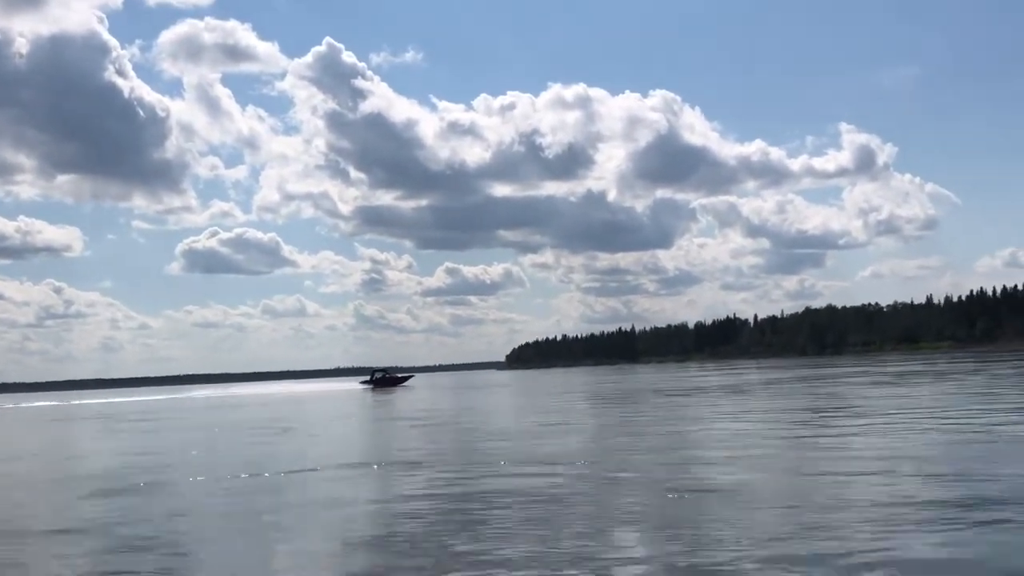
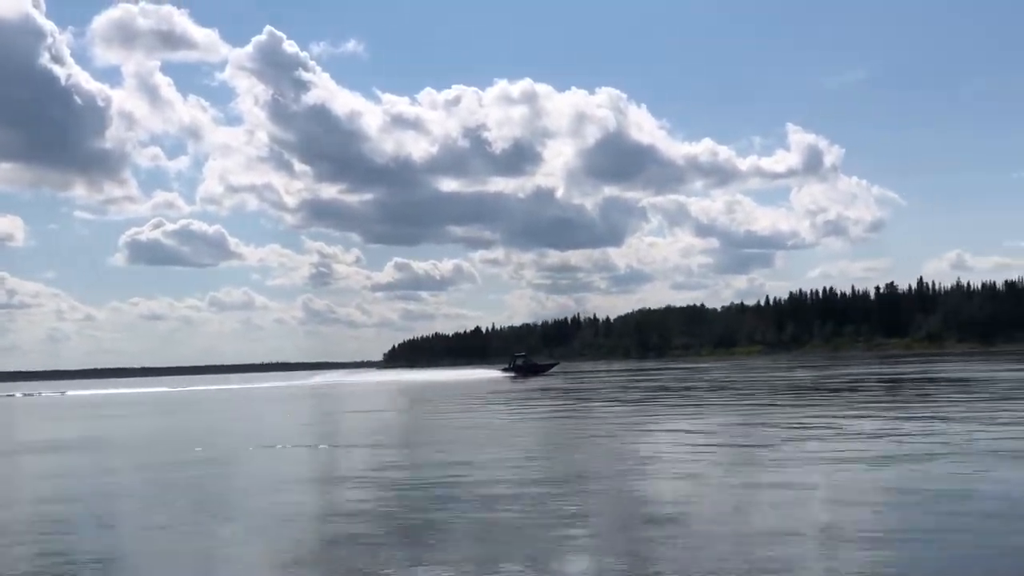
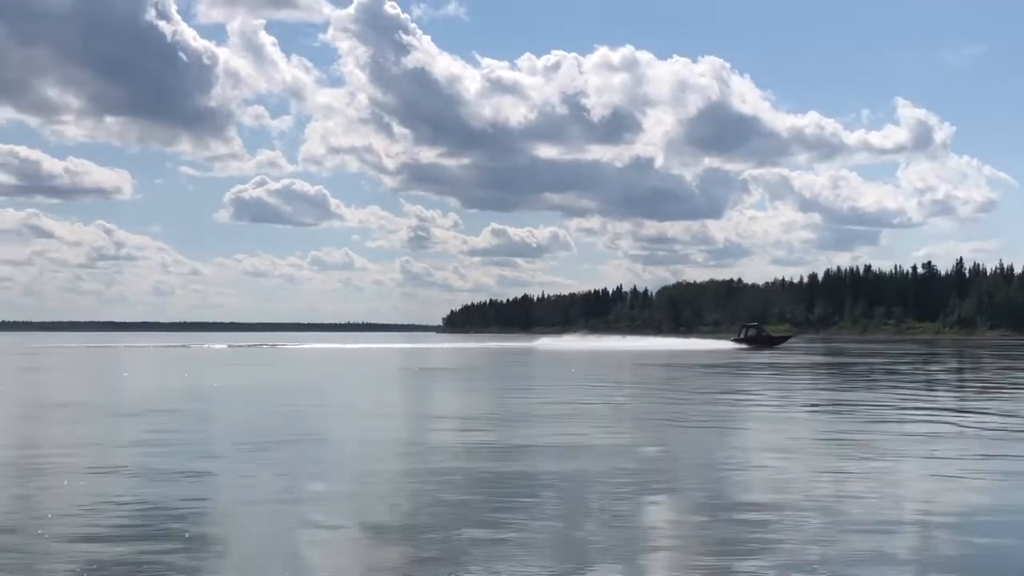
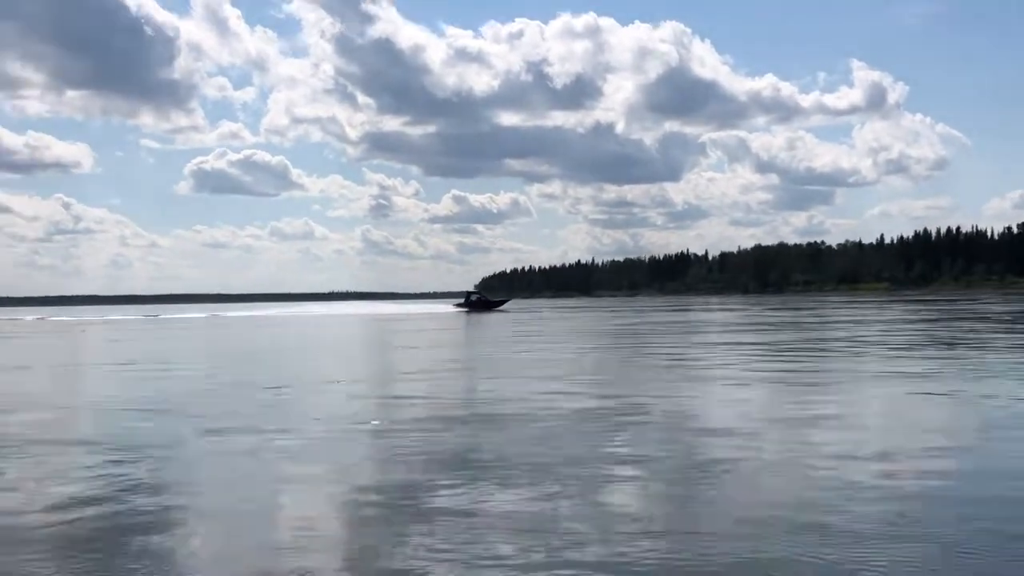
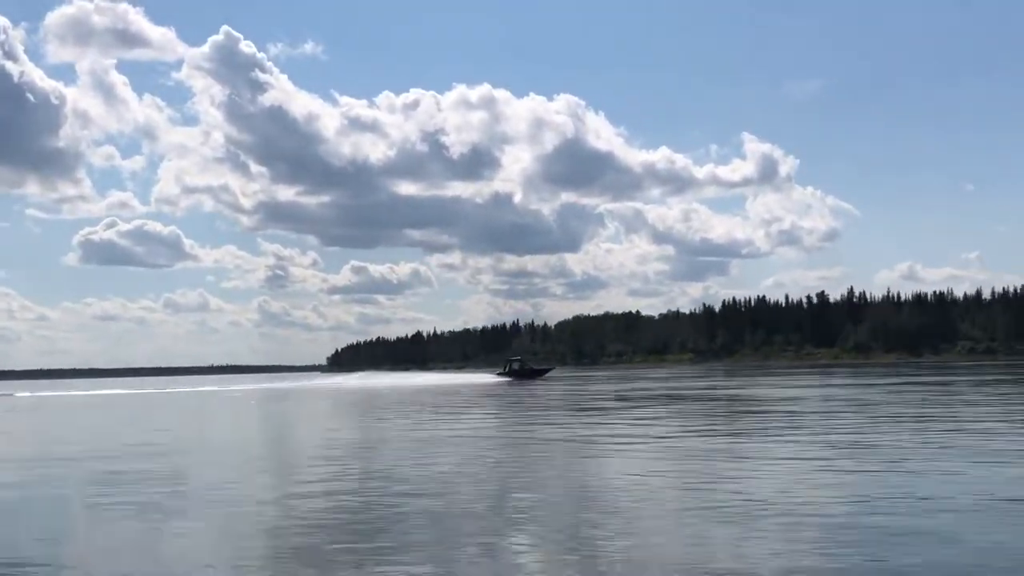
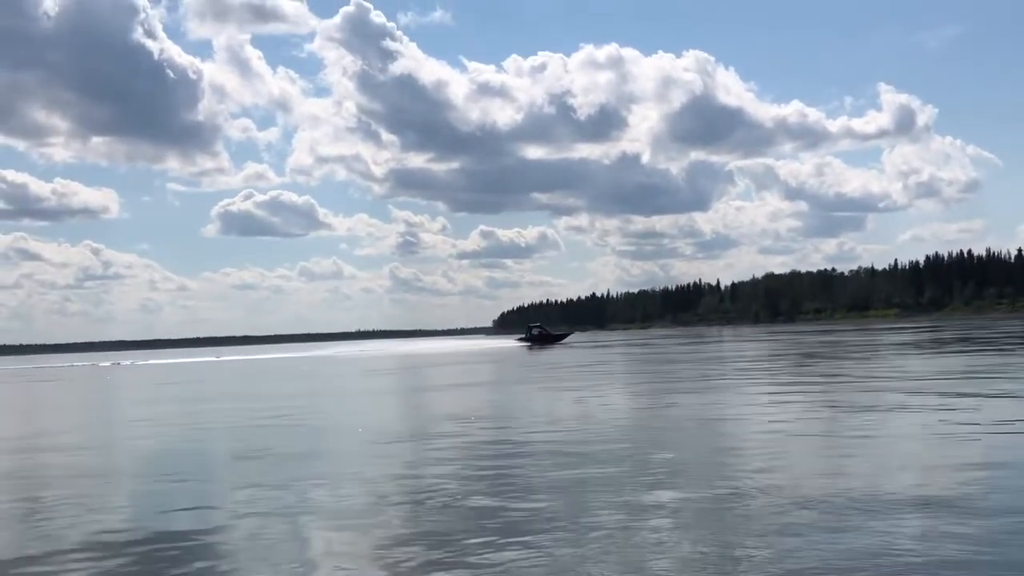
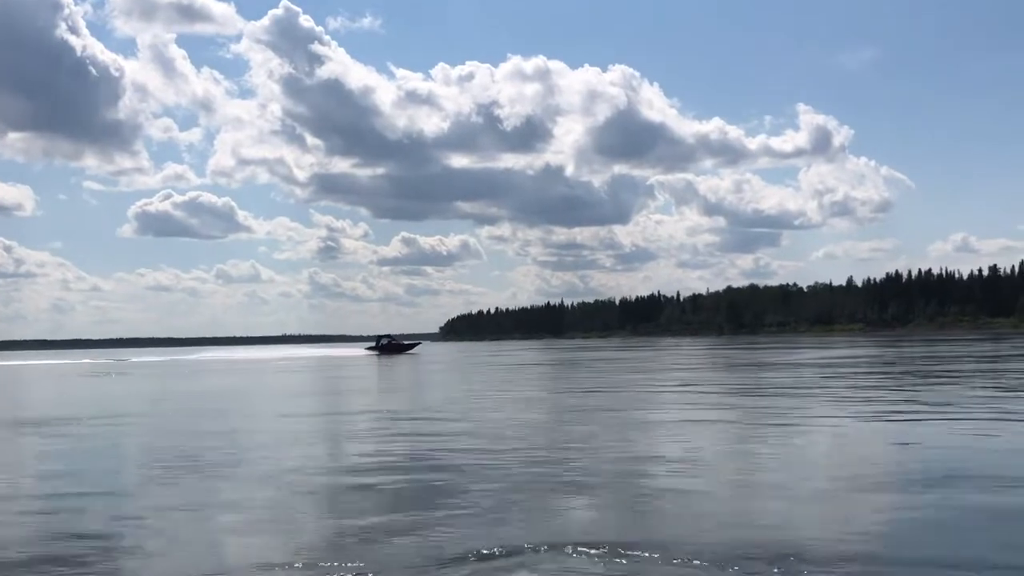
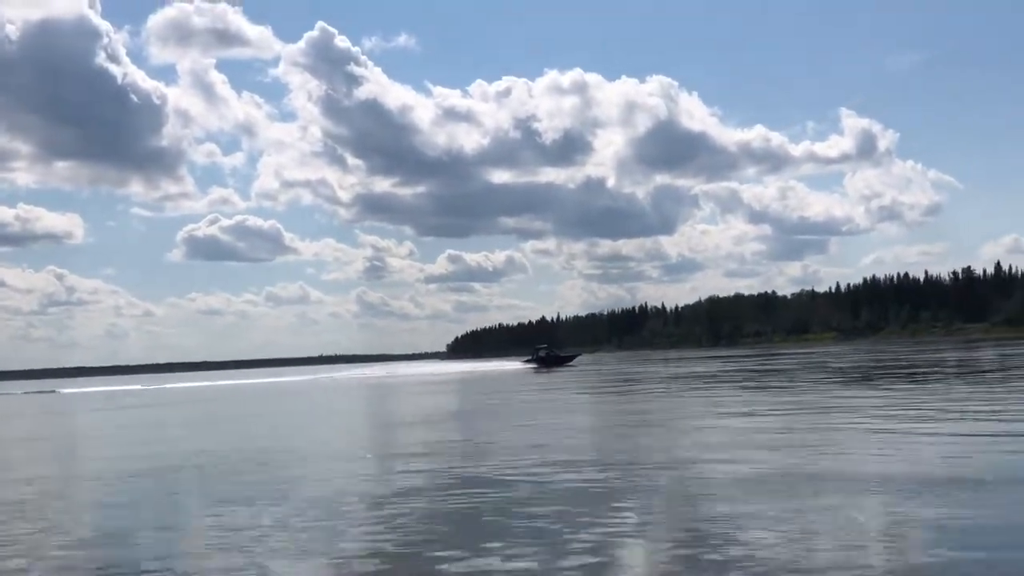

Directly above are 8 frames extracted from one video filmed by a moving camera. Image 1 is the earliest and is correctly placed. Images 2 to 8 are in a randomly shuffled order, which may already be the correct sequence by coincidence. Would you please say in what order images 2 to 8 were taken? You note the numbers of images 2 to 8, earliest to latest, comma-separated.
7, 4, 6, 8, 2, 5, 3
